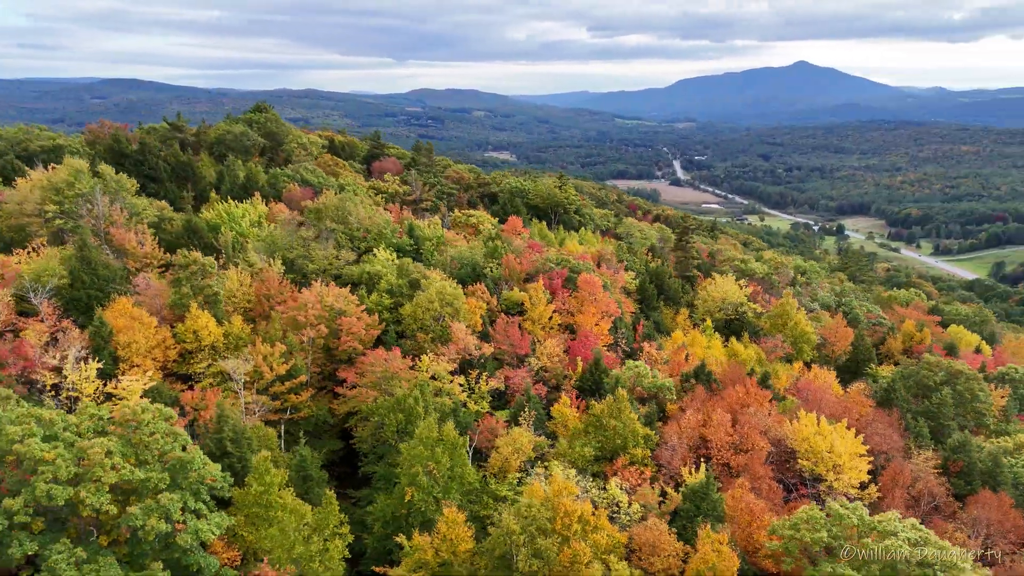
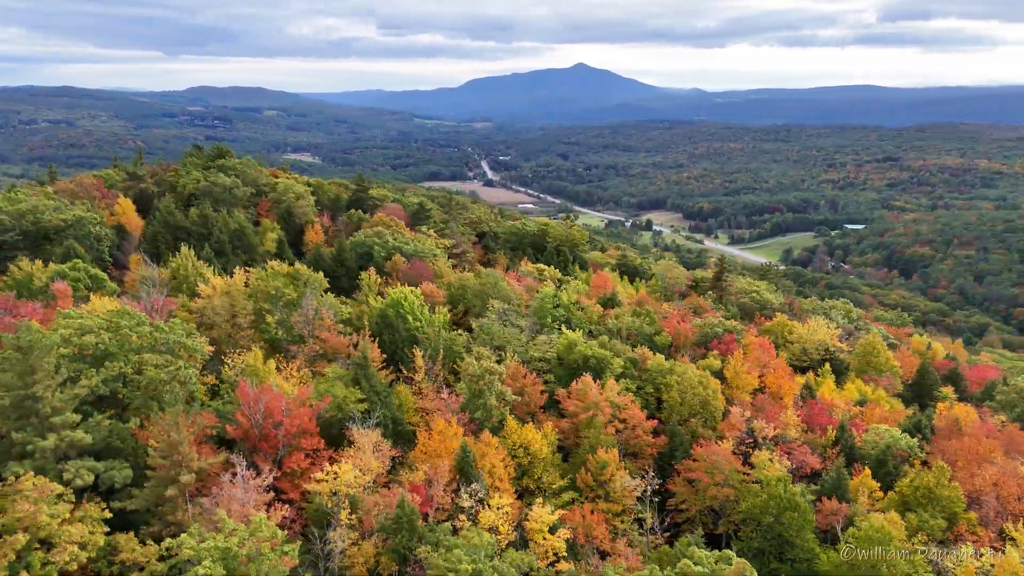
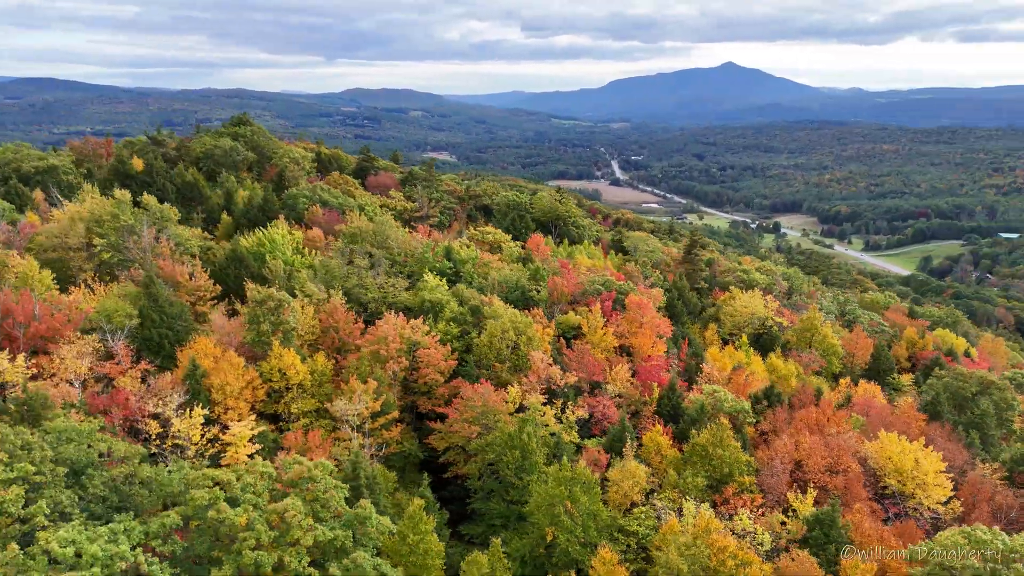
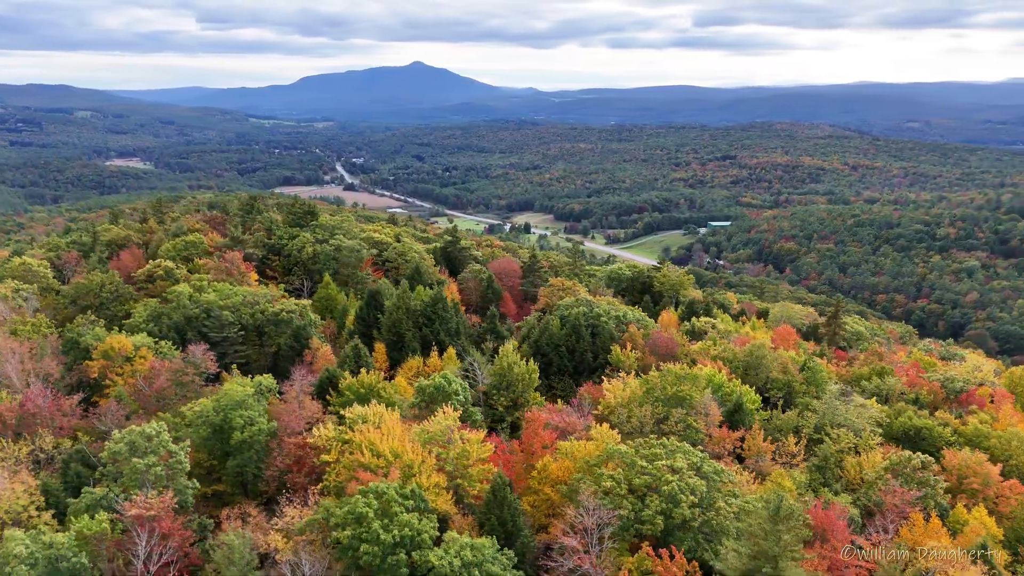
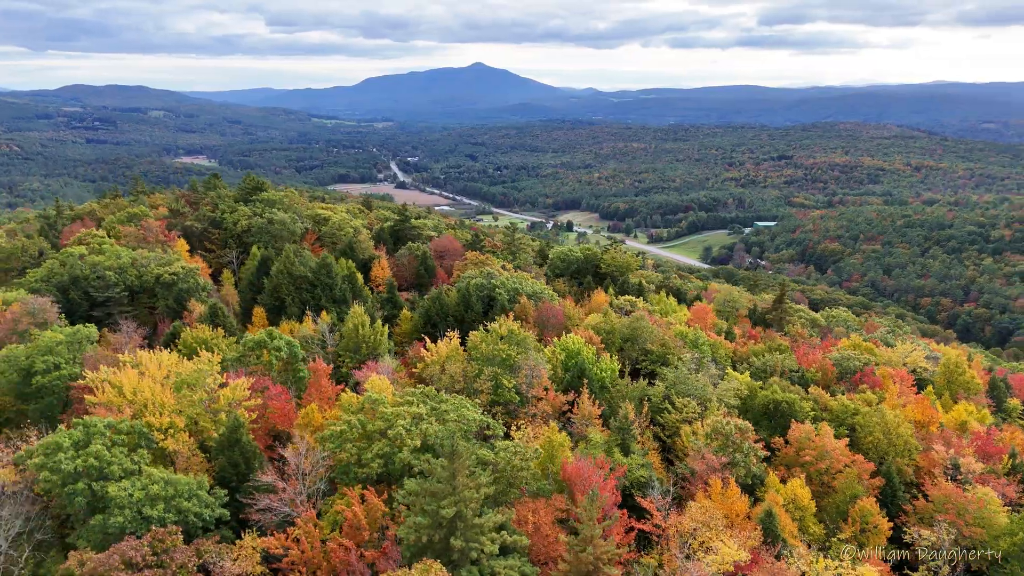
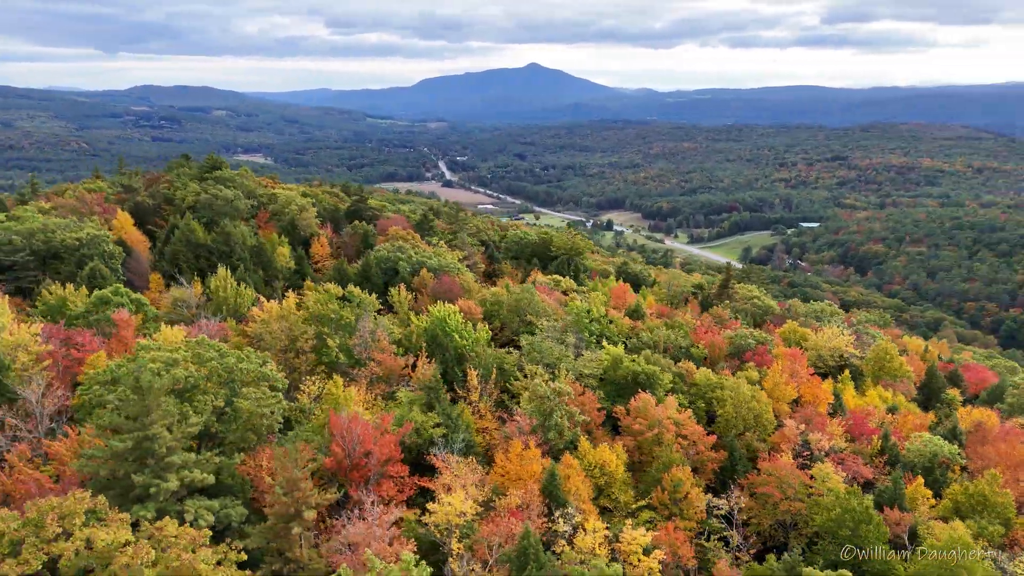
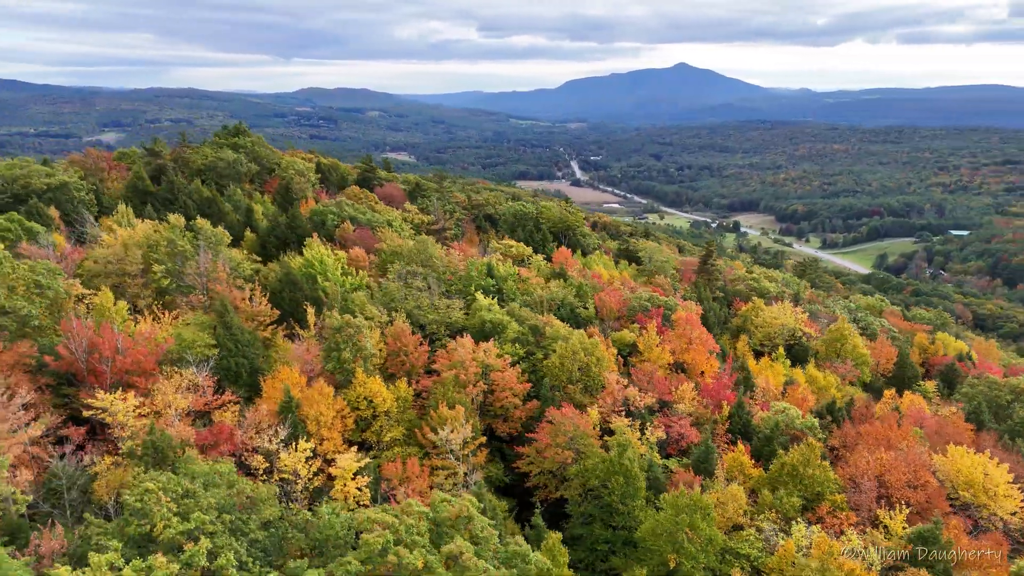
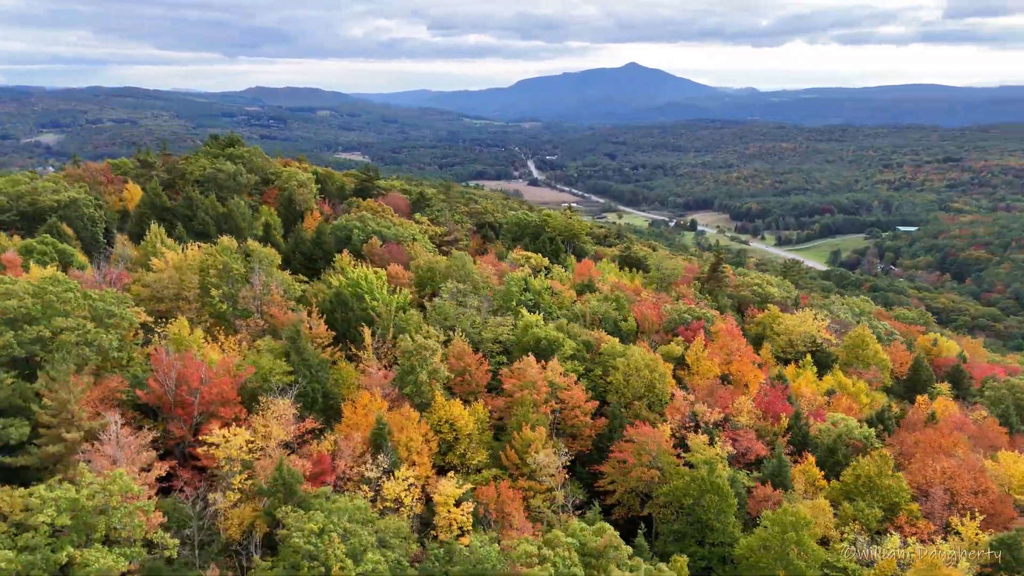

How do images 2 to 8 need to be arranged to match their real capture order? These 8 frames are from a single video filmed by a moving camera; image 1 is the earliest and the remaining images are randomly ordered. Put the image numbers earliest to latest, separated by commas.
3, 7, 8, 2, 6, 5, 4
